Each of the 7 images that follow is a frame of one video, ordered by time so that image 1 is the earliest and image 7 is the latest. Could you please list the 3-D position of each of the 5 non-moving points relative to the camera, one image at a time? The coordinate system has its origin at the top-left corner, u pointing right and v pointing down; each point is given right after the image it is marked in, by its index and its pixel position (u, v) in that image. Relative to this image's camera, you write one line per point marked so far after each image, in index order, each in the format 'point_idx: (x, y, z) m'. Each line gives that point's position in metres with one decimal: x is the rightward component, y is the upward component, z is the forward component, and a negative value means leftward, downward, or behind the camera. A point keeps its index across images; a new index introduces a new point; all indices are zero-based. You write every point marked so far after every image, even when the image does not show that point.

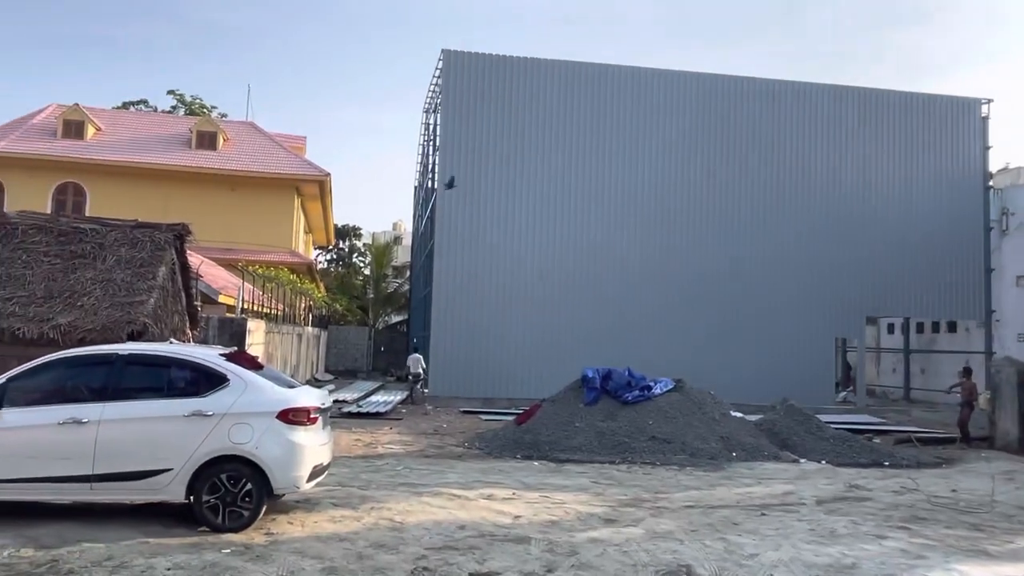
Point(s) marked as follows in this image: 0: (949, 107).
0: (+10.0, +4.1, +18.9) m
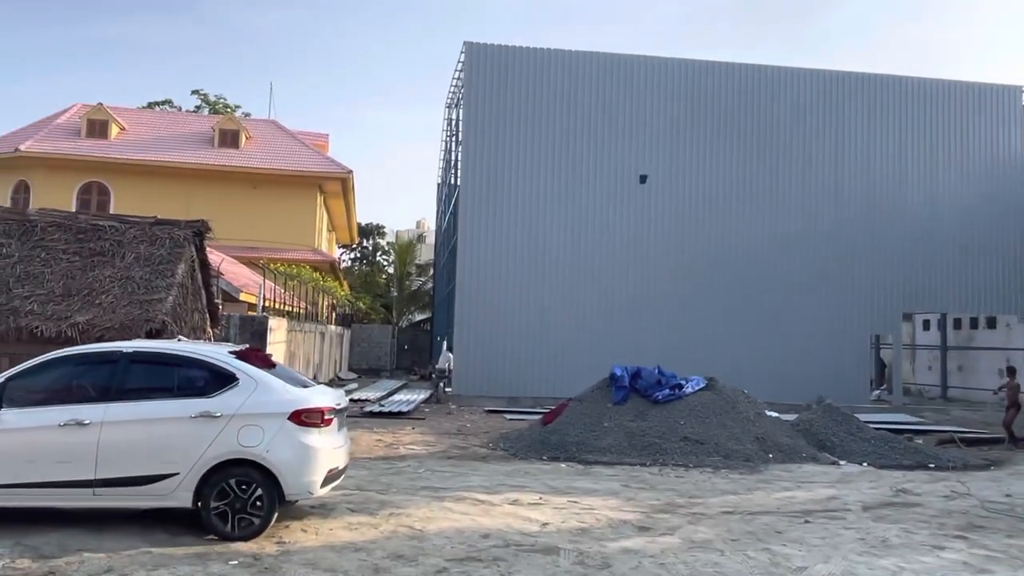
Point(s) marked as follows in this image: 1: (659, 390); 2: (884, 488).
0: (+10.5, +4.2, +18.3) m
1: (+1.7, -1.2, +9.7) m
2: (+3.3, -1.8, +7.4) m
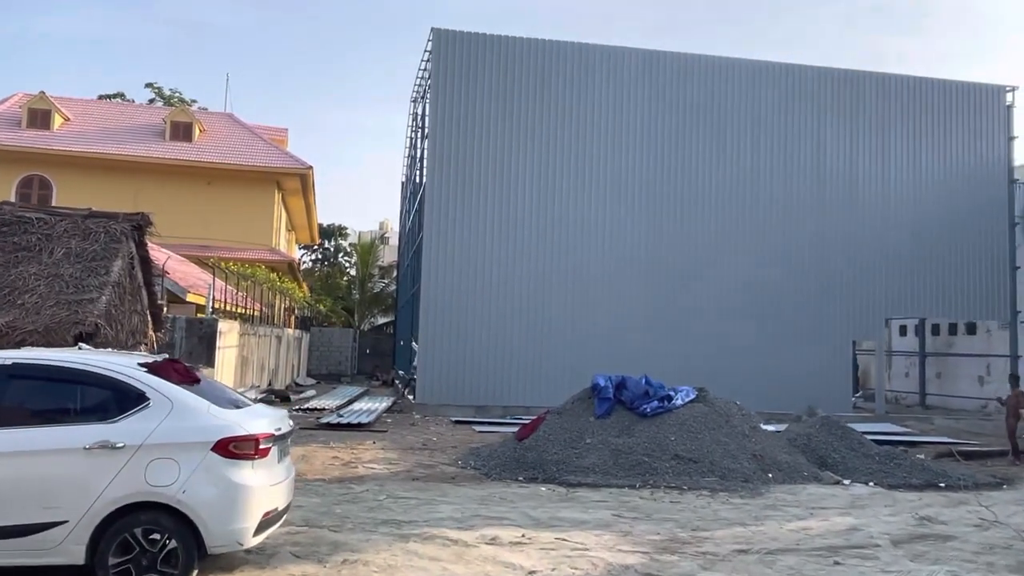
0: (+9.9, +4.1, +17.8) m
1: (+1.4, -1.2, +8.8) m
2: (+3.1, -1.8, +6.6) m
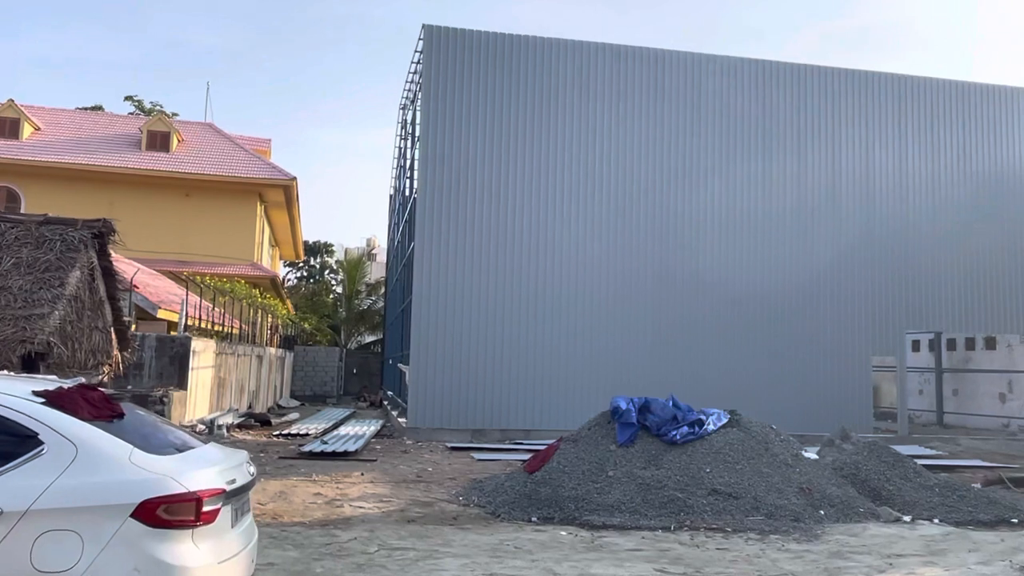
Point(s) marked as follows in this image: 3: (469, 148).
0: (+9.8, +3.9, +17.0) m
1: (+1.5, -1.3, +7.8) m
2: (+3.2, -1.8, +5.5) m
3: (-0.8, +2.5, +14.7) m
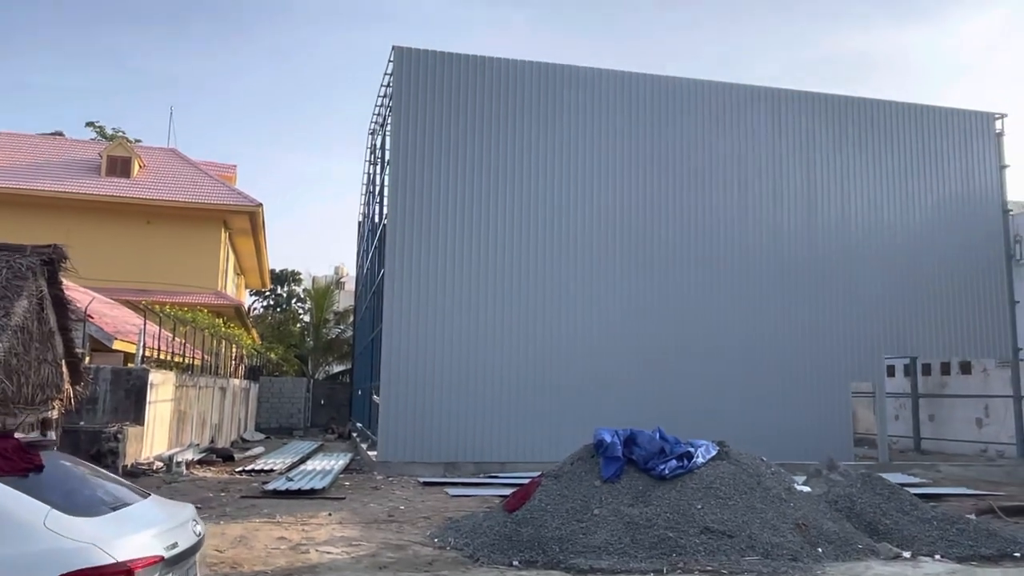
0: (+9.2, +3.4, +17.0) m
1: (+1.3, -1.5, +7.3) m
2: (+3.1, -2.0, +5.1) m
3: (-1.2, +2.0, +14.3) m
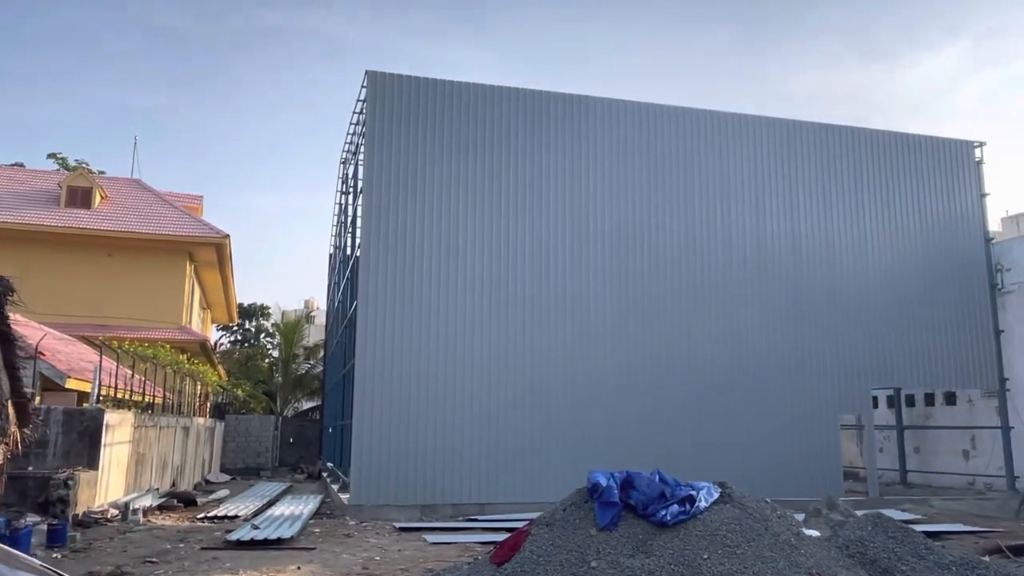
0: (+8.7, +2.8, +16.9) m
1: (+1.2, -1.8, +6.8) m
2: (+3.1, -2.1, +4.6) m
3: (-1.6, +1.5, +13.8) m
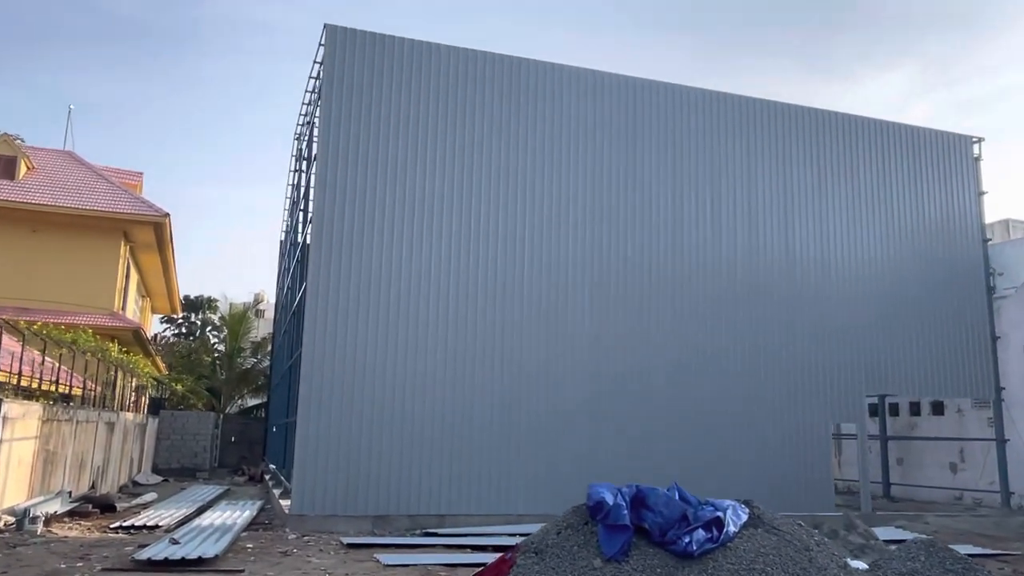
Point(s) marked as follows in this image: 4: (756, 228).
0: (+8.2, +2.7, +15.9) m
1: (+1.1, -1.6, +5.4) m
2: (+3.1, -2.0, +3.3) m
3: (-2.0, +1.7, +12.2) m
4: (+4.2, +1.0, +14.3) m
